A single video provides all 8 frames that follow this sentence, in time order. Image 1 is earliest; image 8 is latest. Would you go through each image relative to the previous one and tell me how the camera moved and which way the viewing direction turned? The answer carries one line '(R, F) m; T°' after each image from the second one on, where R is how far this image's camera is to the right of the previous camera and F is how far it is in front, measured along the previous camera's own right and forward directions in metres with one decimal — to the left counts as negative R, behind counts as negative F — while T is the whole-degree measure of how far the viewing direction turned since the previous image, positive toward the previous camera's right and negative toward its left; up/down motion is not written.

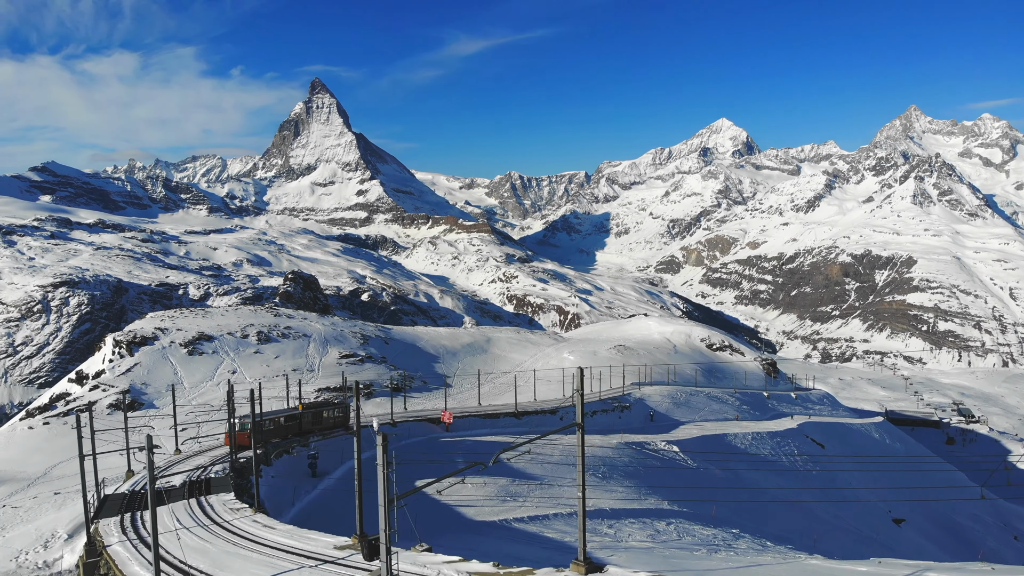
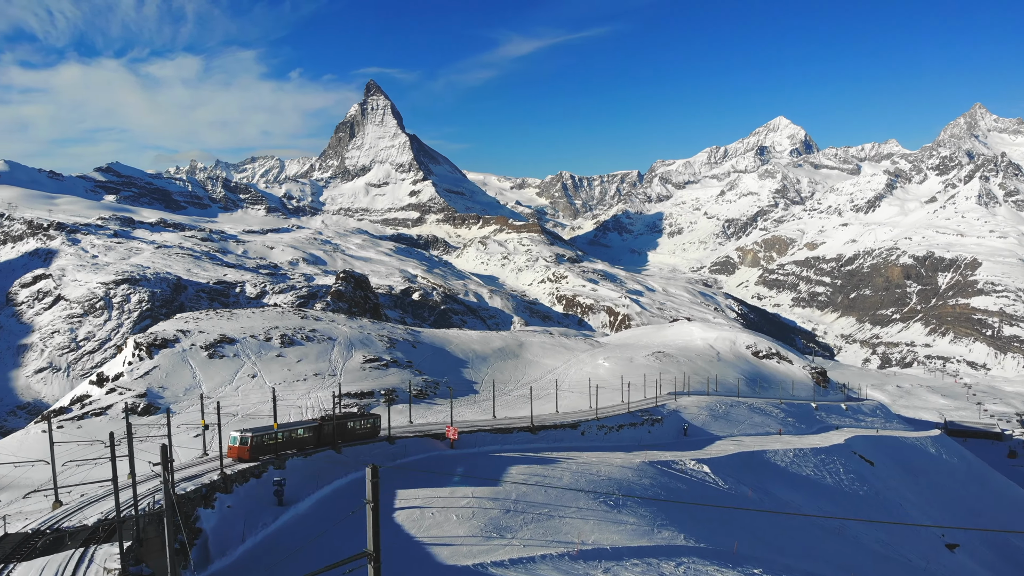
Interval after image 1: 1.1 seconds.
(+2.0, +2.7) m; -4°
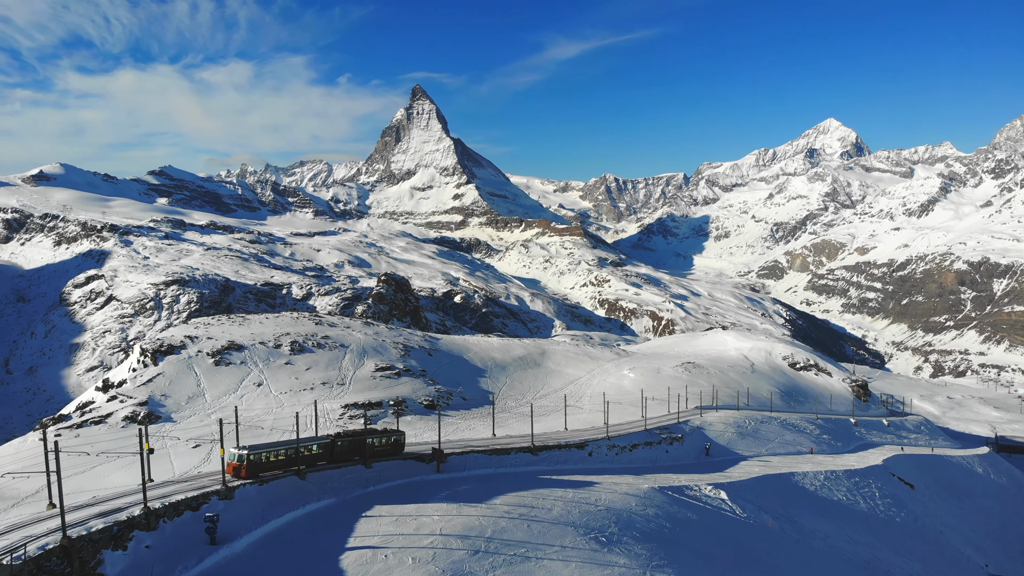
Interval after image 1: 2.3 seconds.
(+2.4, +2.7) m; -3°
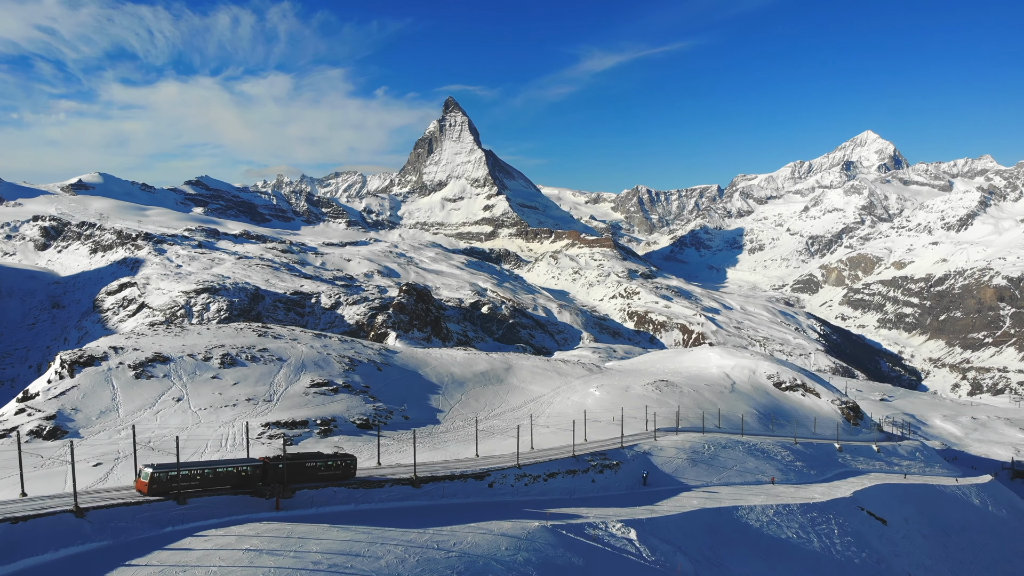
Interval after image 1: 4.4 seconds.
(+8.2, +3.7) m; -2°
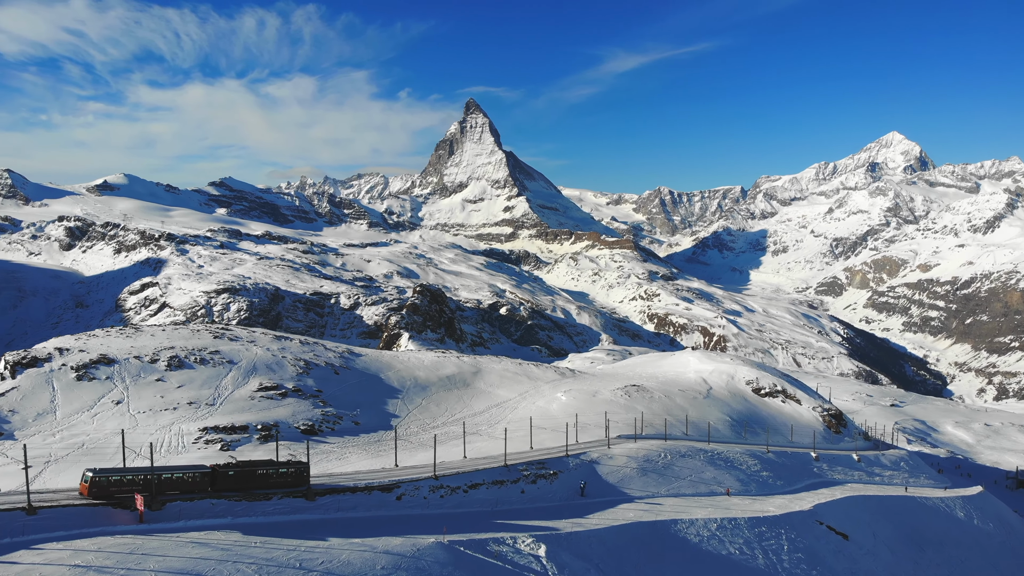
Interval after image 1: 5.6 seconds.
(+6.5, +1.4) m; -1°
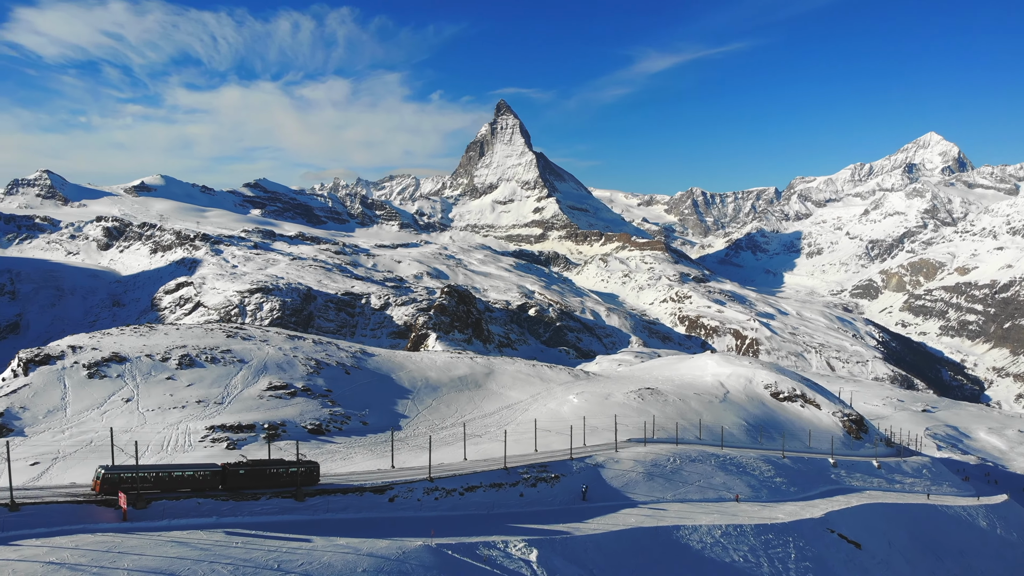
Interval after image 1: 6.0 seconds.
(+2.1, +0.3) m; -2°
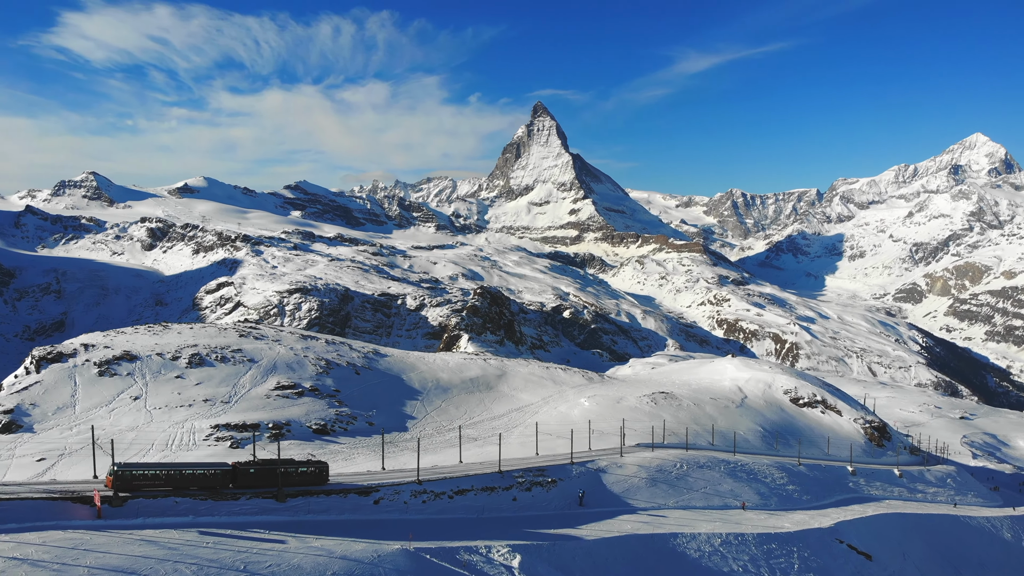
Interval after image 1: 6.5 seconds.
(+2.9, +0.3) m; -3°
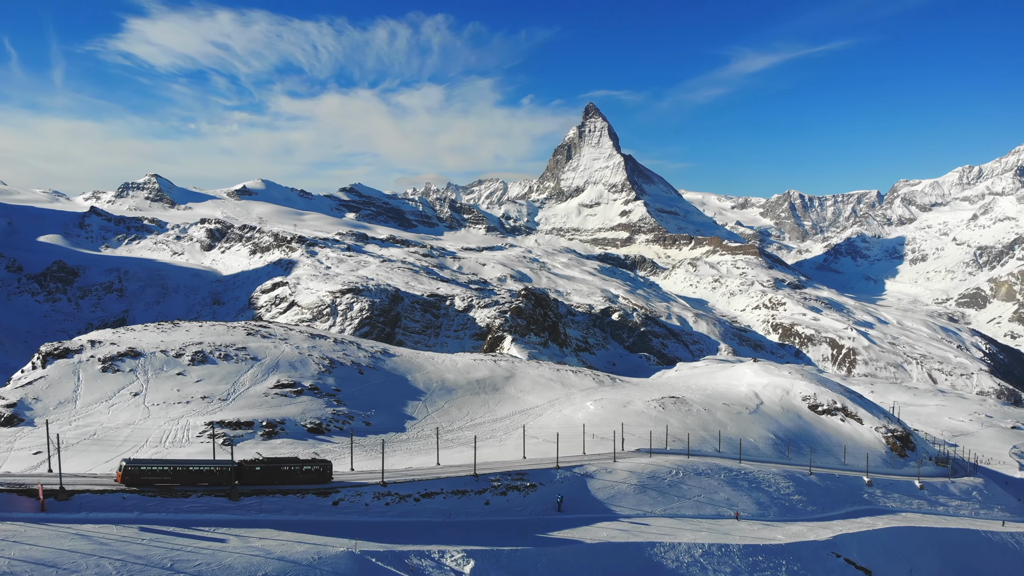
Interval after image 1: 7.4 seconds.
(+5.5, +0.5) m; -4°
